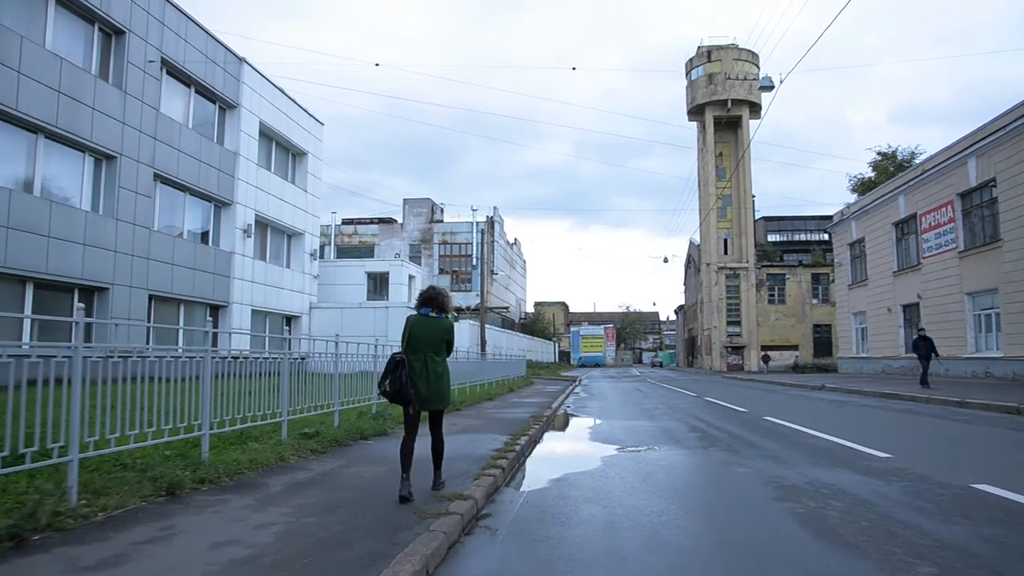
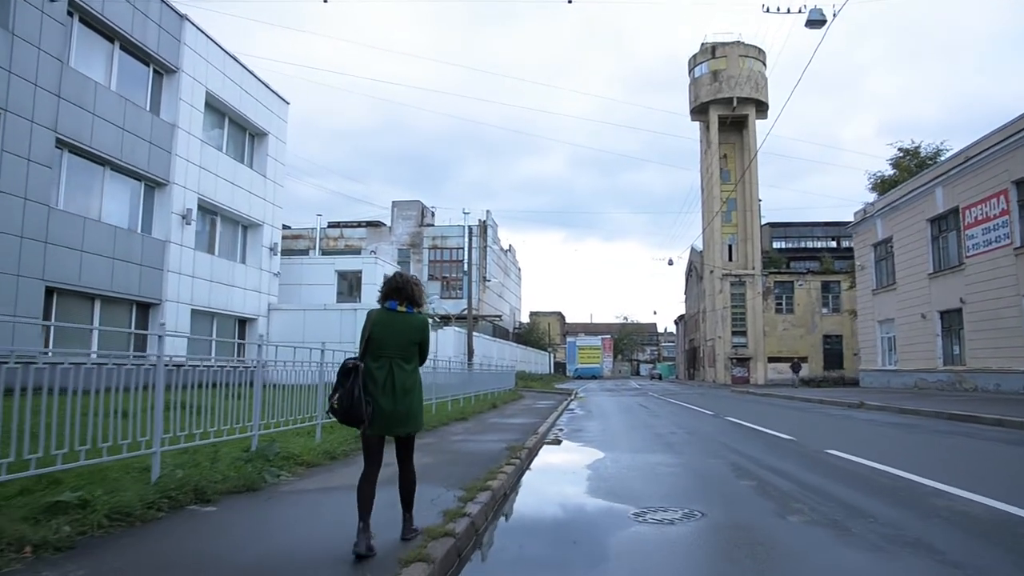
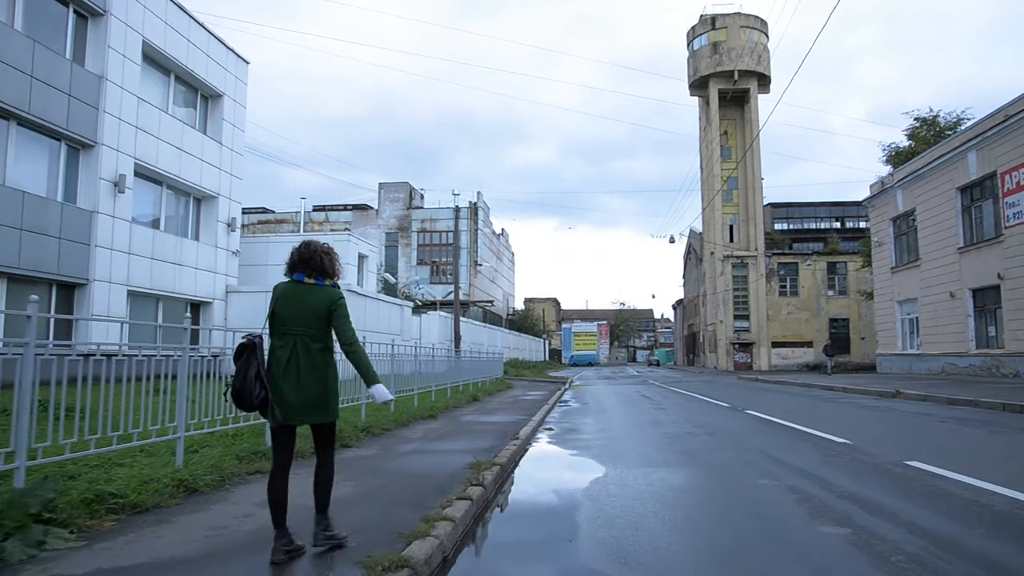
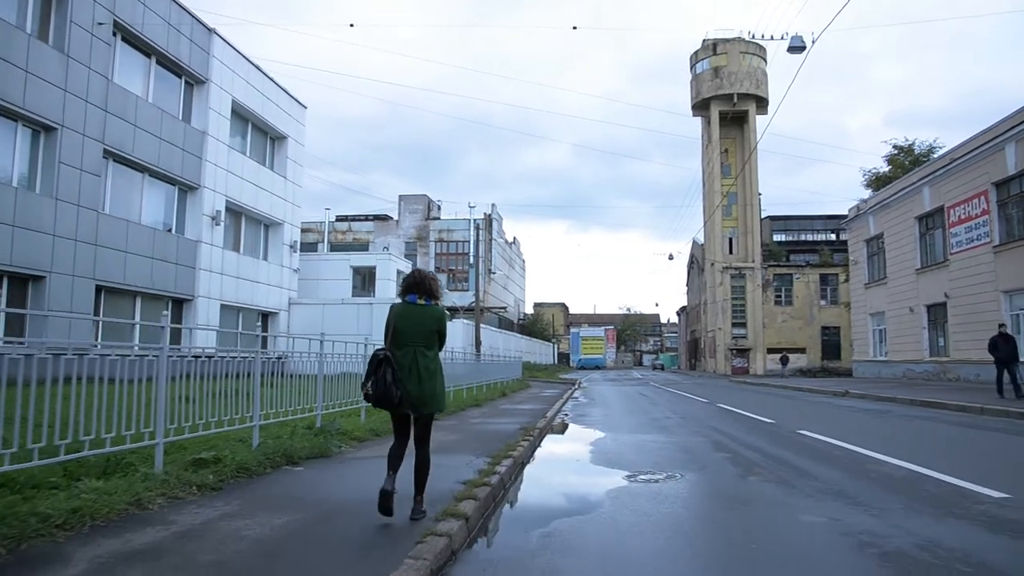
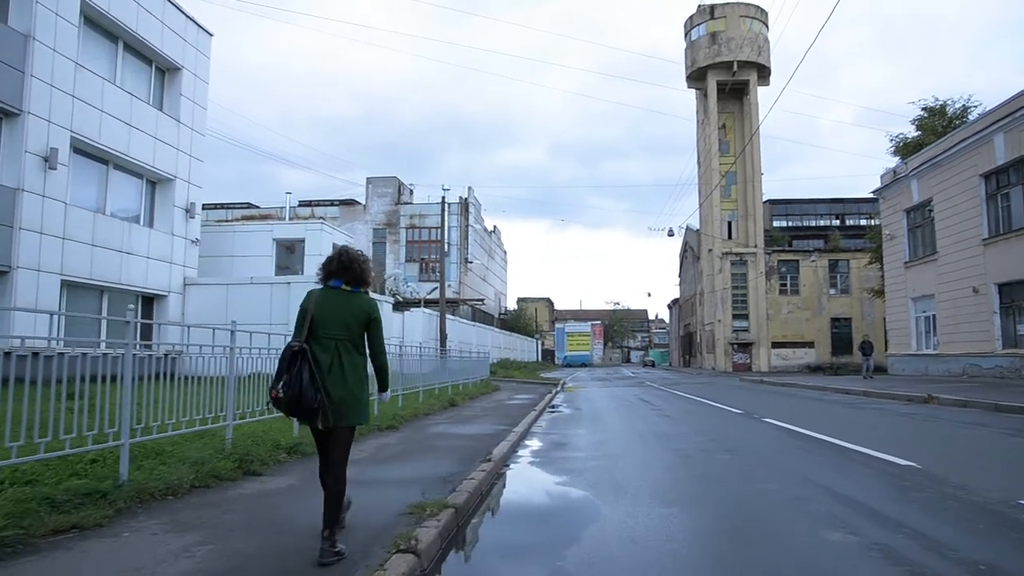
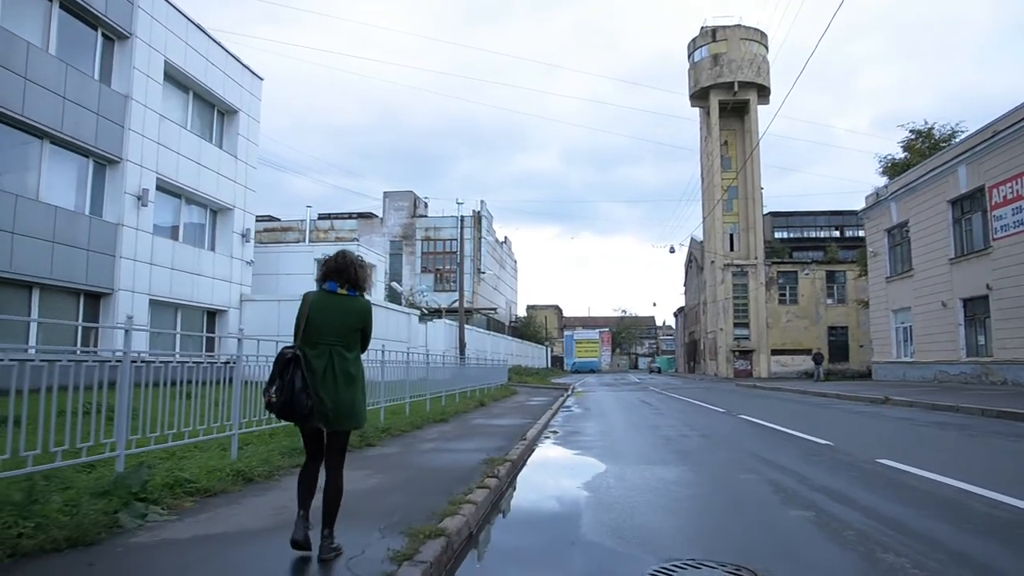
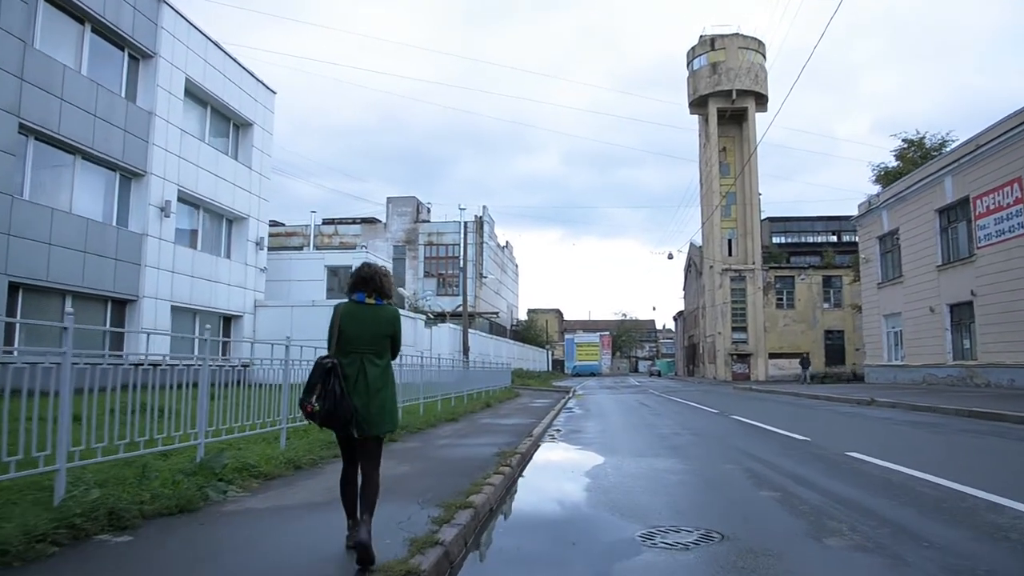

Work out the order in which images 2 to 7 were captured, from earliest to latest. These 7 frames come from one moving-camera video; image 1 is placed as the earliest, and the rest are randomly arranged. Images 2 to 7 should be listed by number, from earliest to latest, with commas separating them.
4, 2, 7, 6, 3, 5
